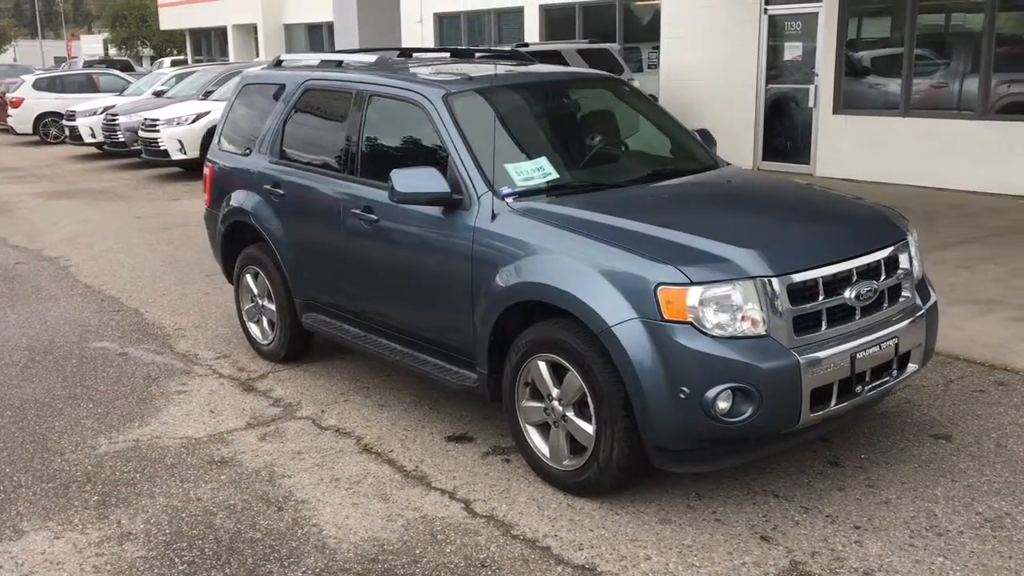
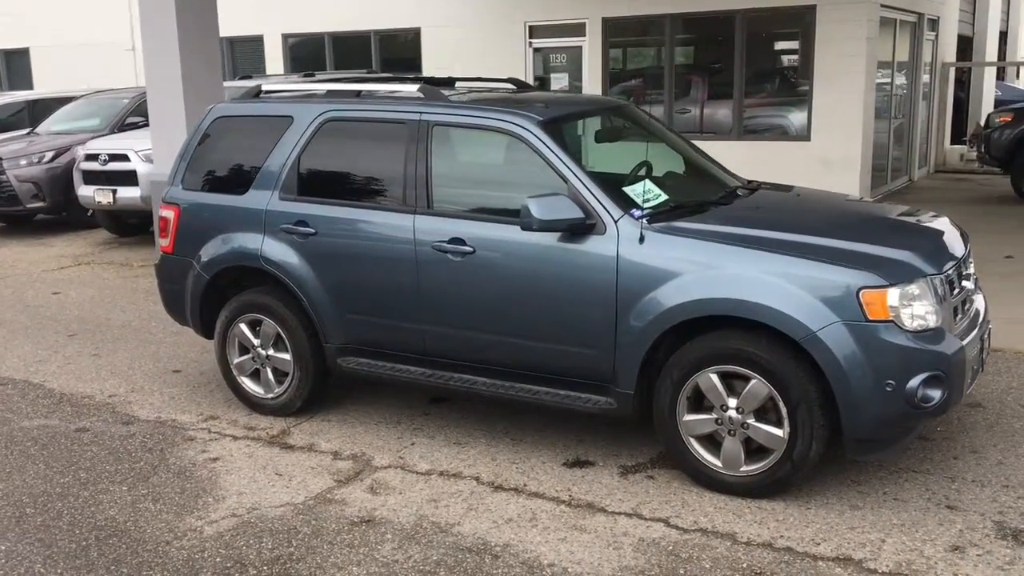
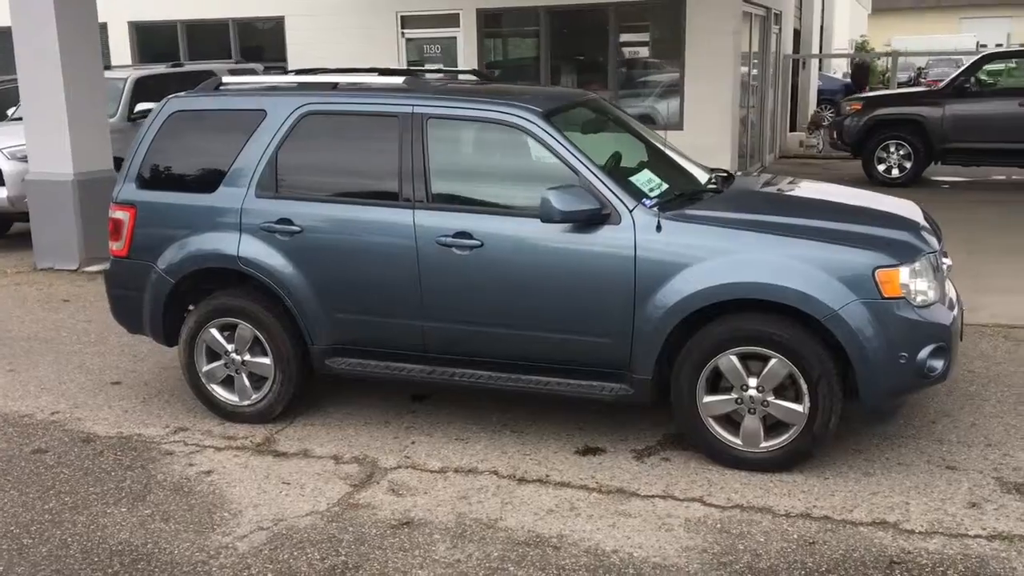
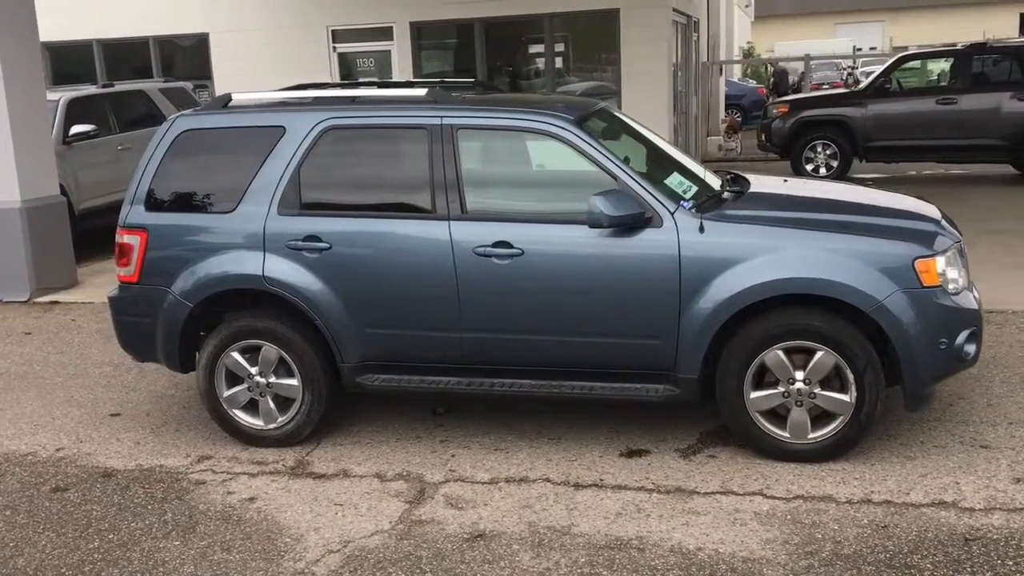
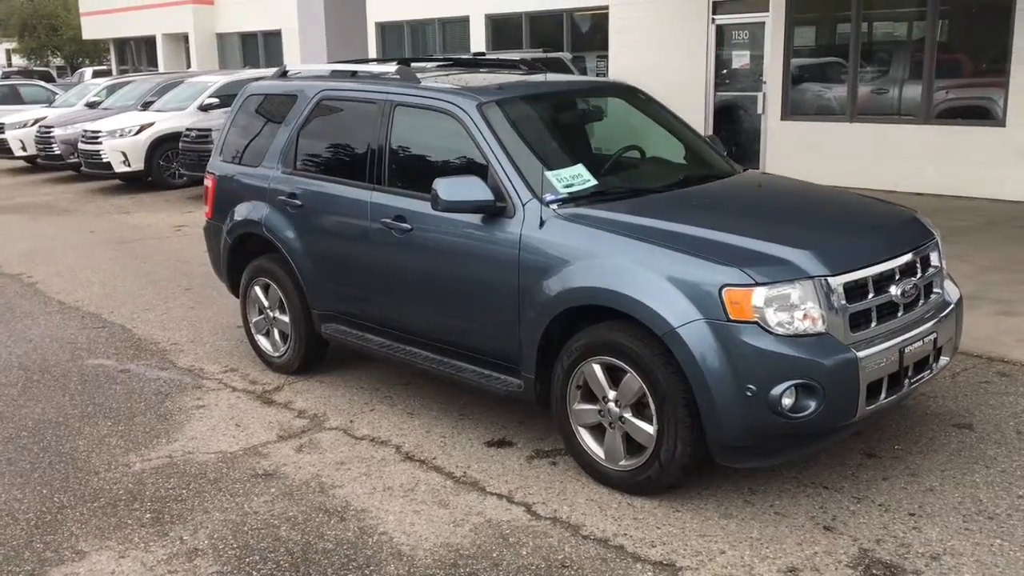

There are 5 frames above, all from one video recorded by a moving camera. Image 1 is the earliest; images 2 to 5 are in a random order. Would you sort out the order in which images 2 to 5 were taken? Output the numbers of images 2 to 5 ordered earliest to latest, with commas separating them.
5, 2, 3, 4
